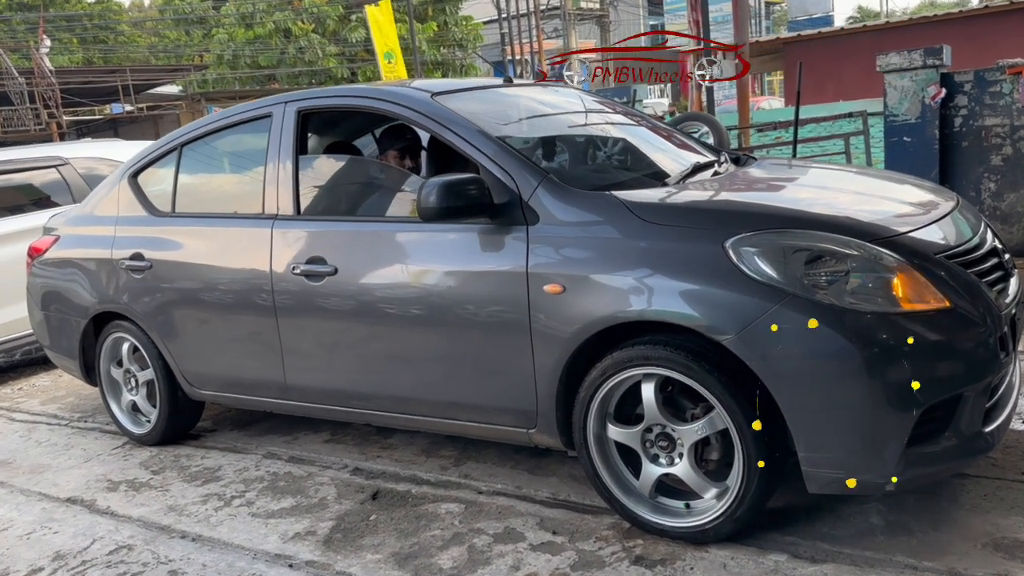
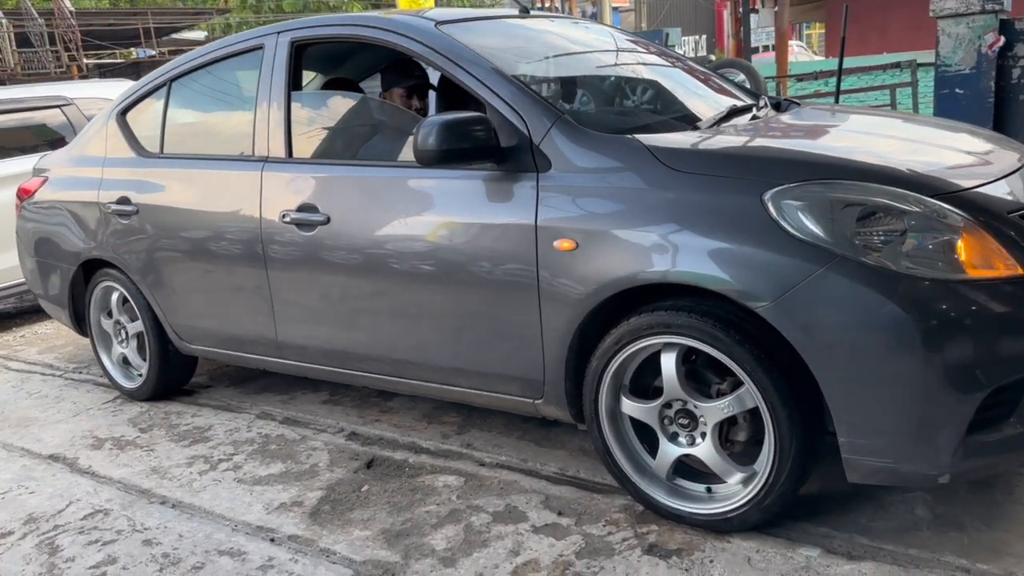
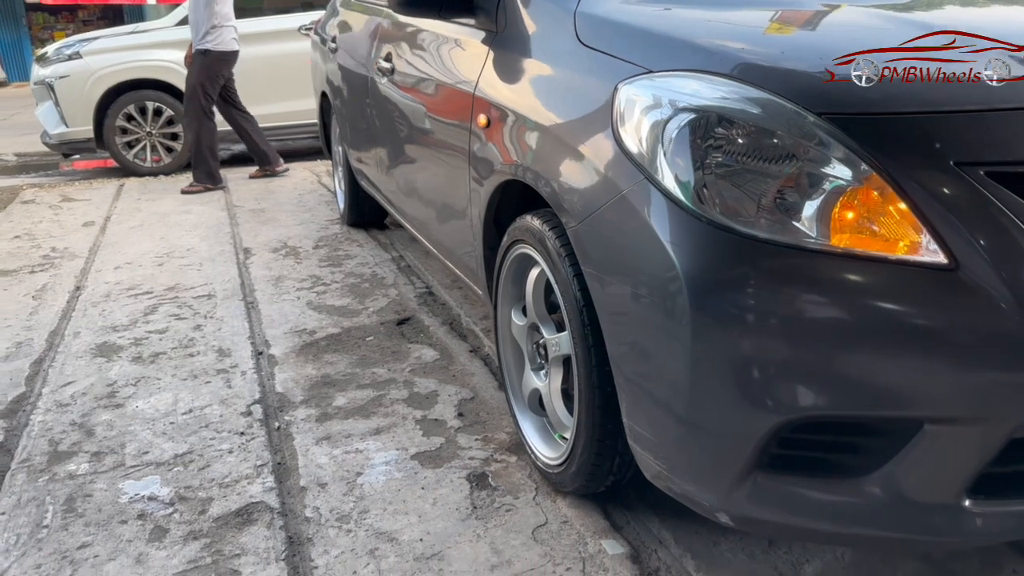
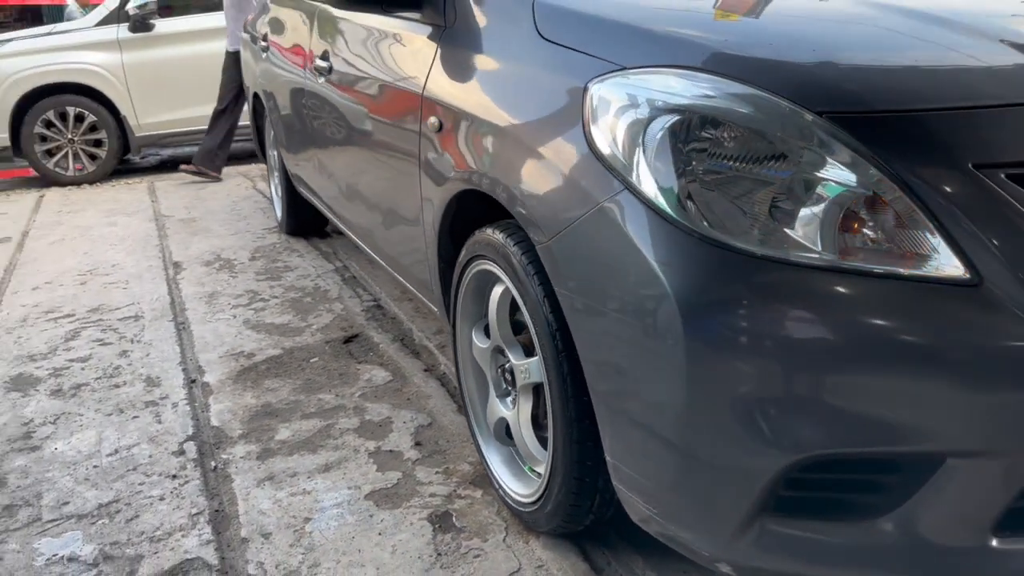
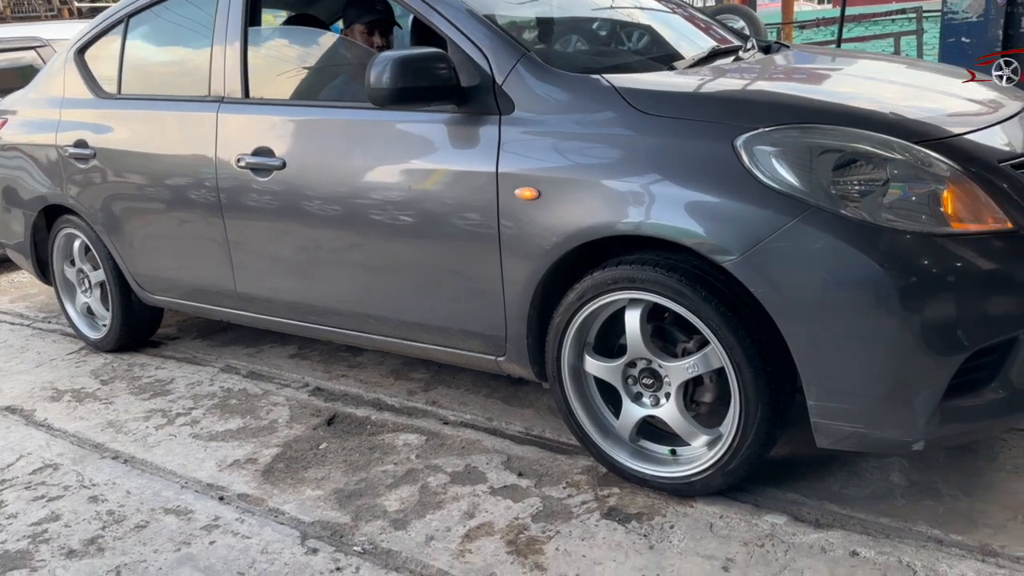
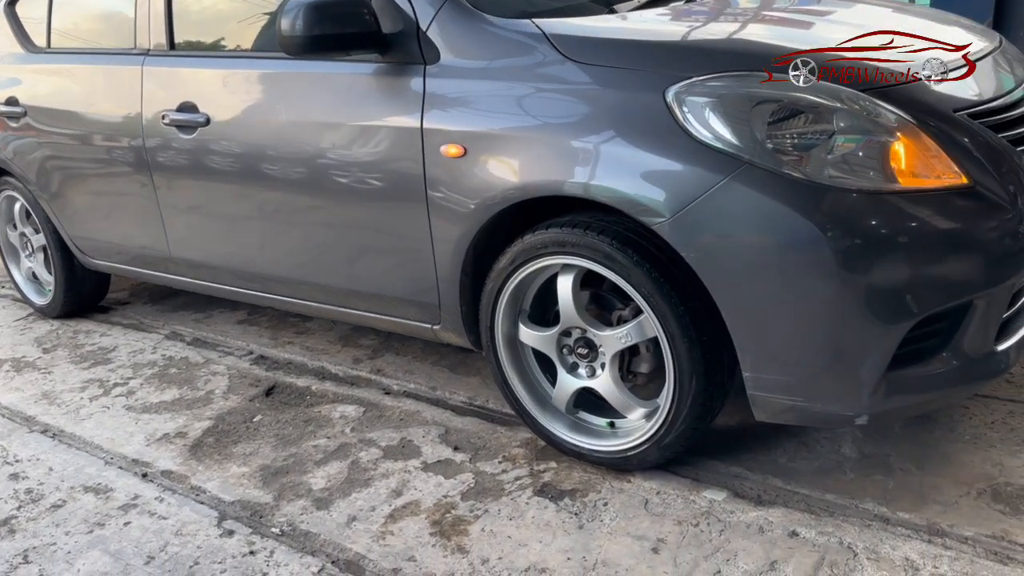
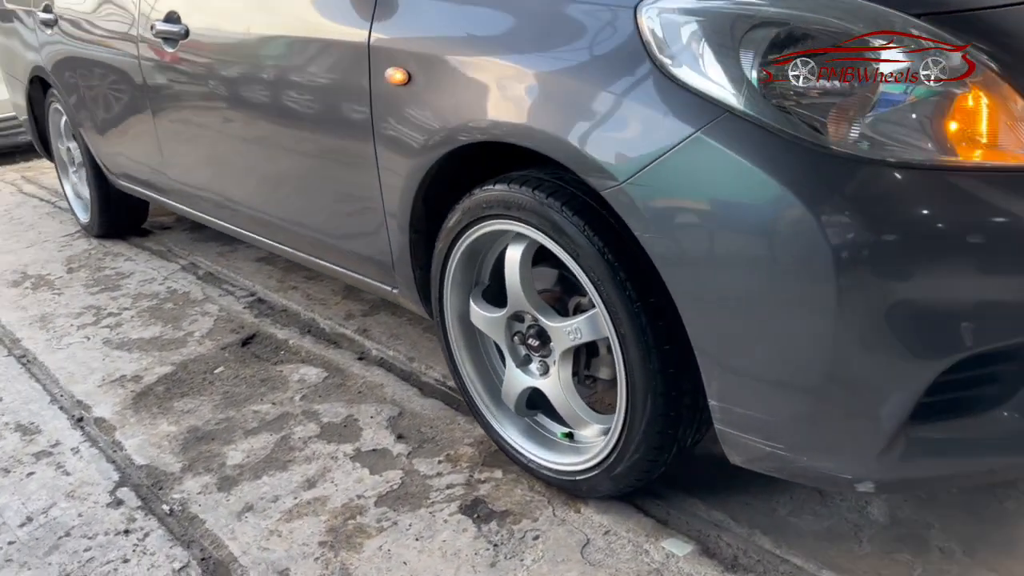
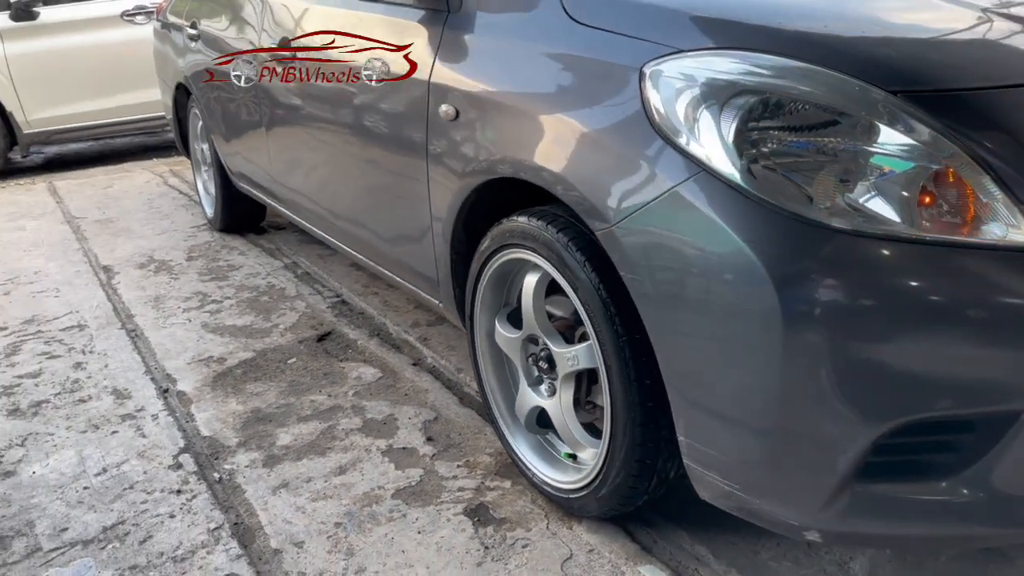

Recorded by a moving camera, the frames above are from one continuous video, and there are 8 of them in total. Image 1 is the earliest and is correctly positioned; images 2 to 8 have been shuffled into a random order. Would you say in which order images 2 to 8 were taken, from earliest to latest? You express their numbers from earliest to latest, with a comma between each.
2, 5, 6, 7, 8, 4, 3
